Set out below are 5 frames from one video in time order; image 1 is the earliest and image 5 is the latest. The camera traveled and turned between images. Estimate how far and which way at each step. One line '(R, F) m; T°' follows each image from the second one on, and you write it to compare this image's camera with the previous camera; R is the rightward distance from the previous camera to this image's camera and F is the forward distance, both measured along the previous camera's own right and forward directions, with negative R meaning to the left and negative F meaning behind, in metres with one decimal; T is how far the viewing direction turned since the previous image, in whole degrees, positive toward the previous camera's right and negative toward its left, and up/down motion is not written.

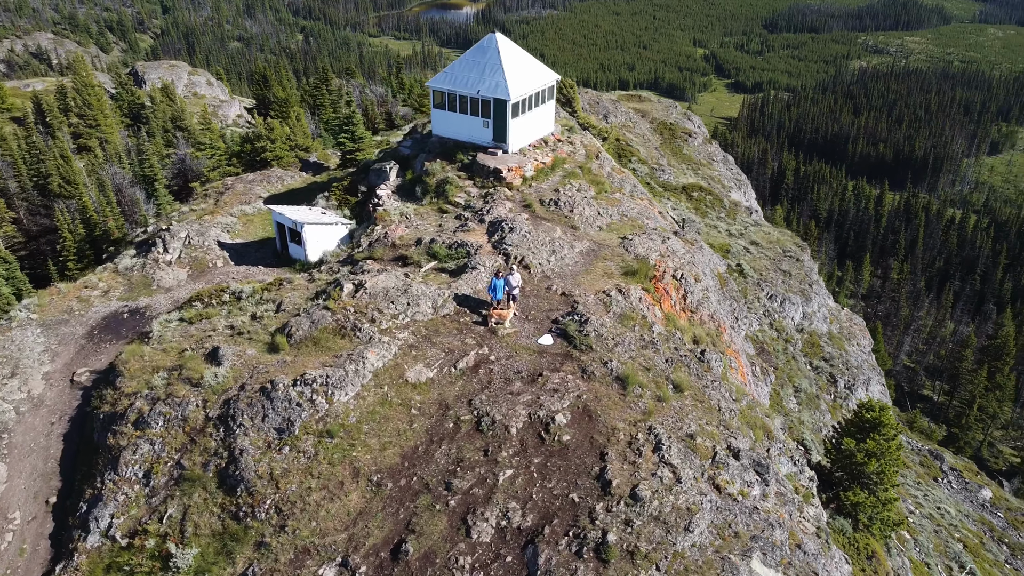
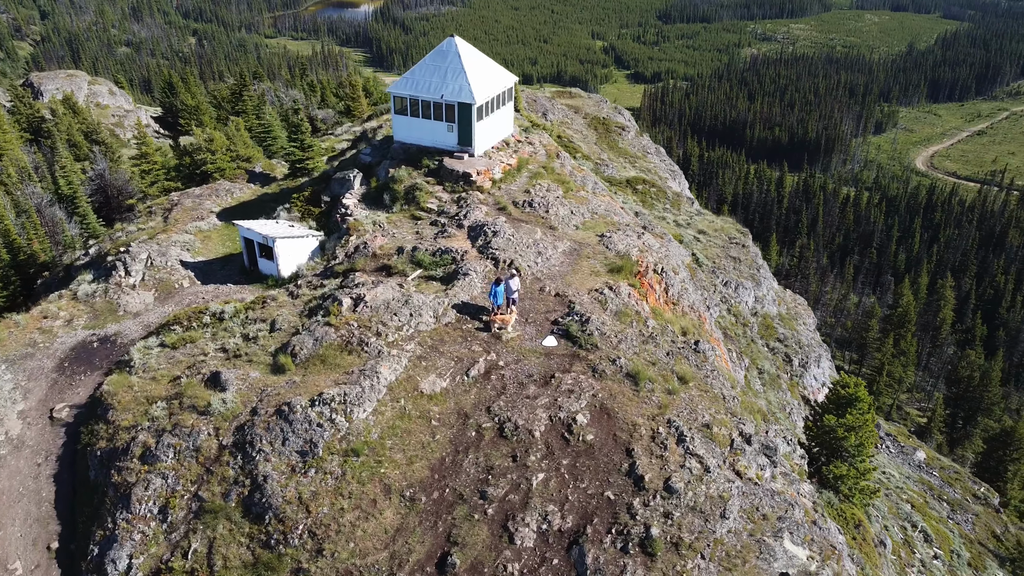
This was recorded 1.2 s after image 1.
(-2.7, 0.0) m; +6°
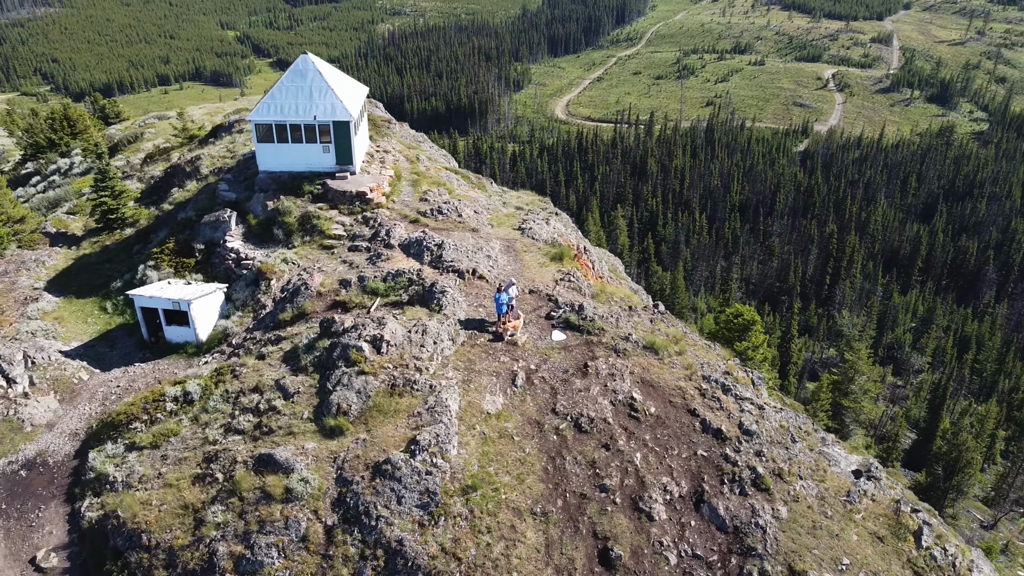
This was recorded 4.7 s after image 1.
(-9.7, +1.2) m; +22°
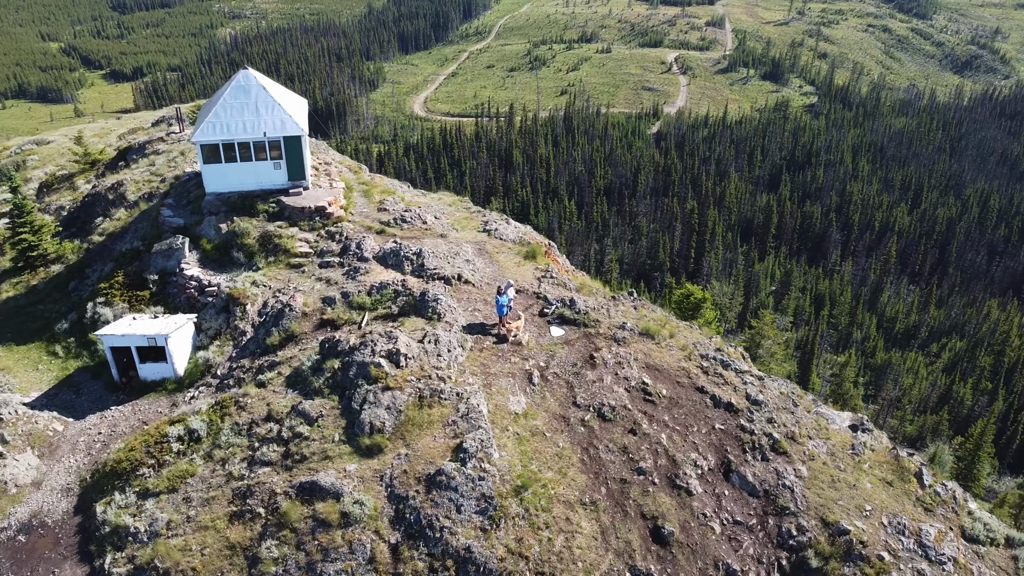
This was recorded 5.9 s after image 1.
(-4.2, -0.2) m; +9°
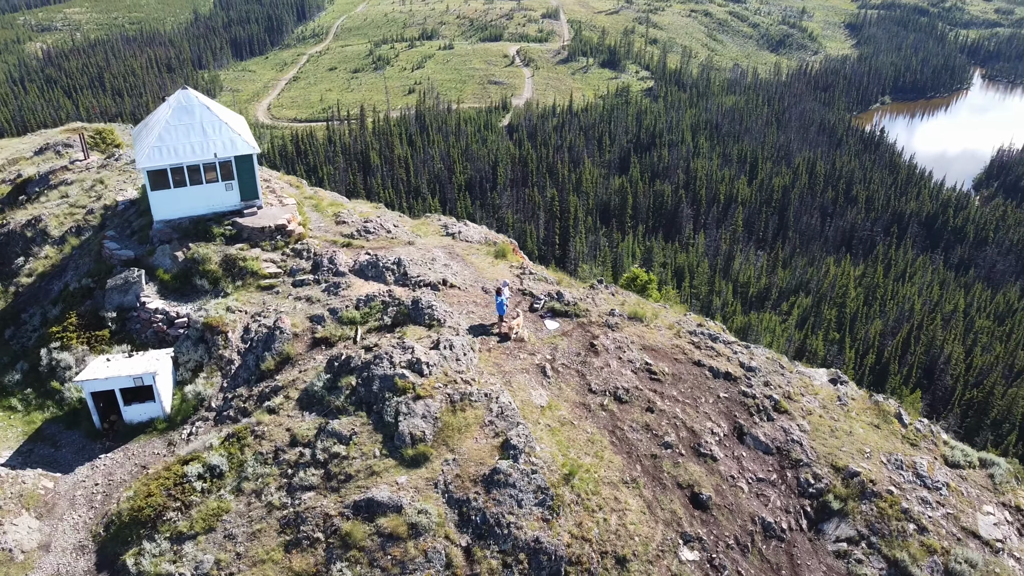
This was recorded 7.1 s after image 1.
(-4.5, -0.3) m; +10°
